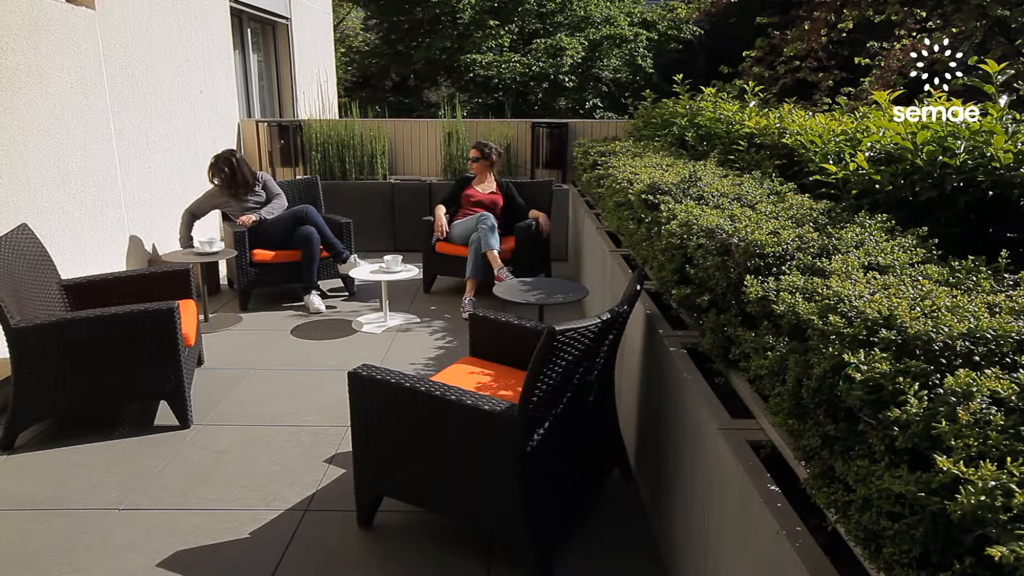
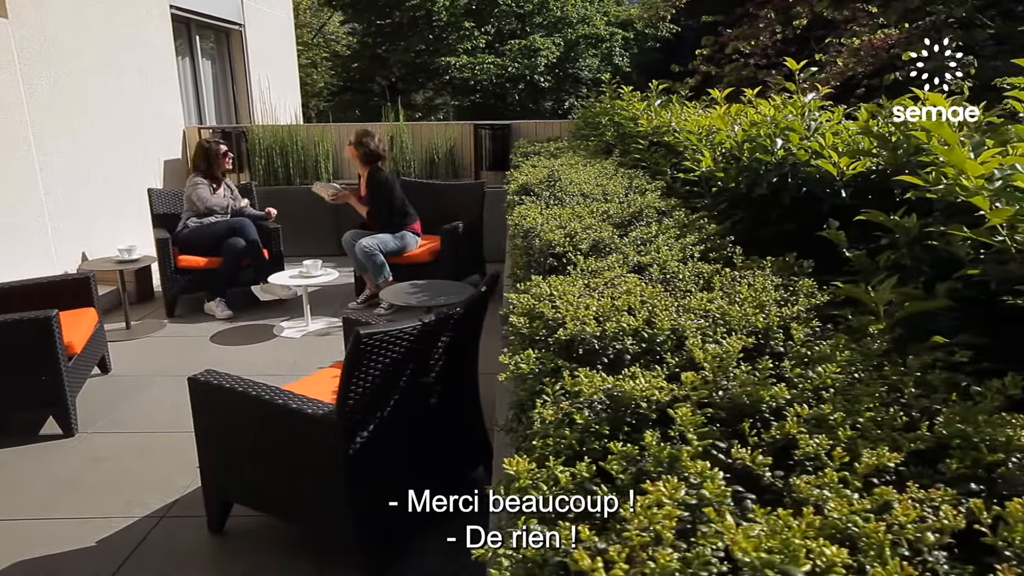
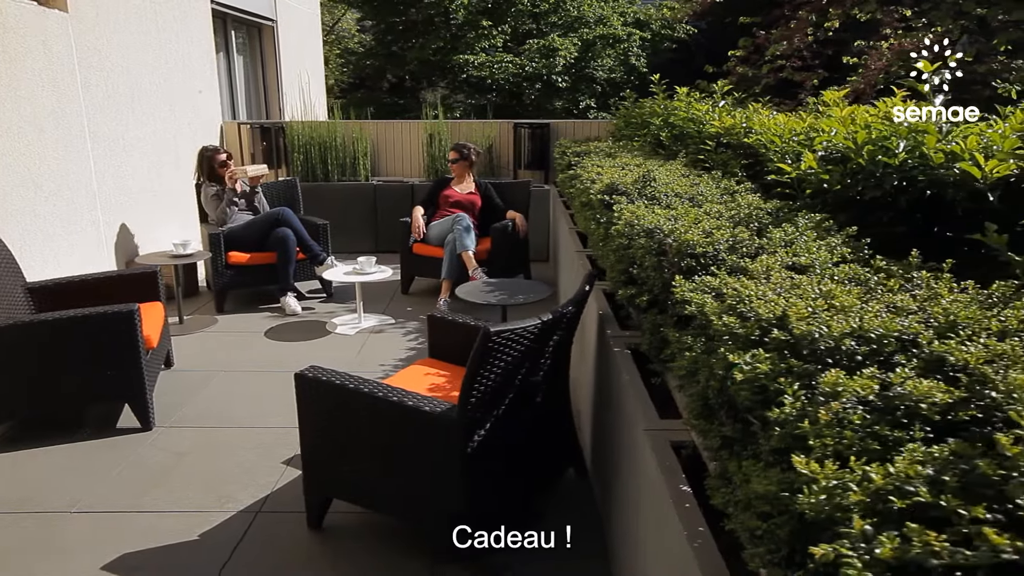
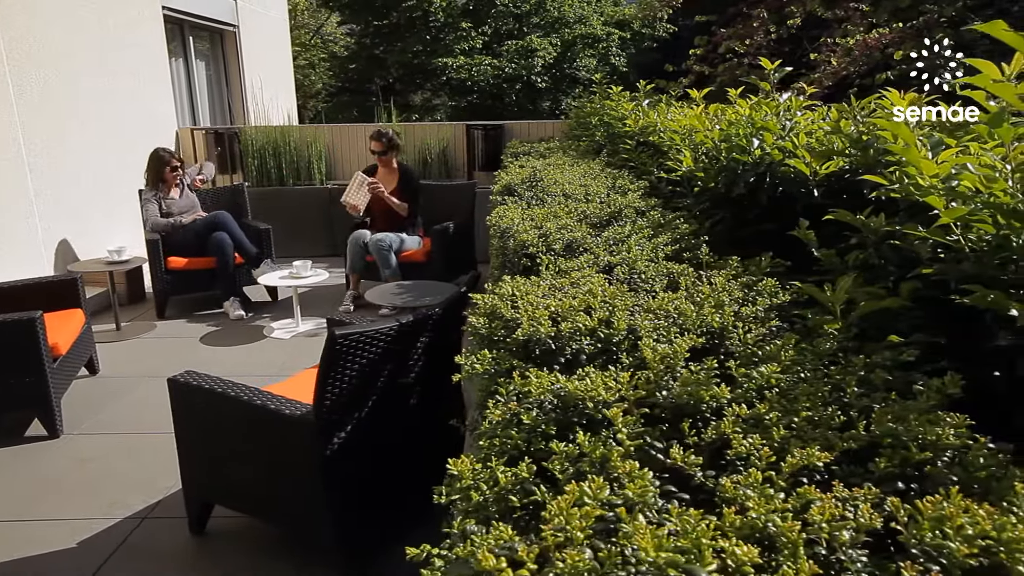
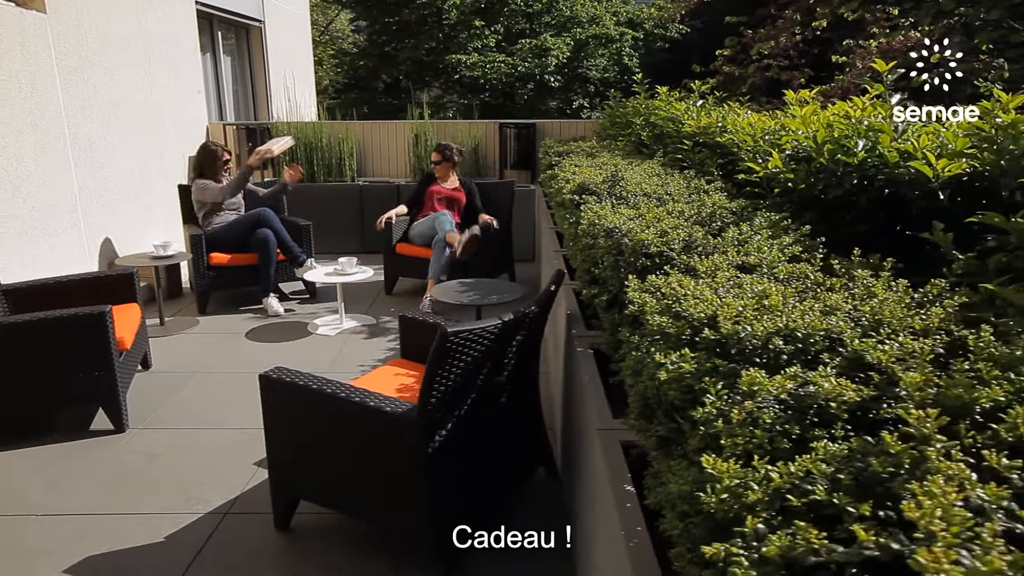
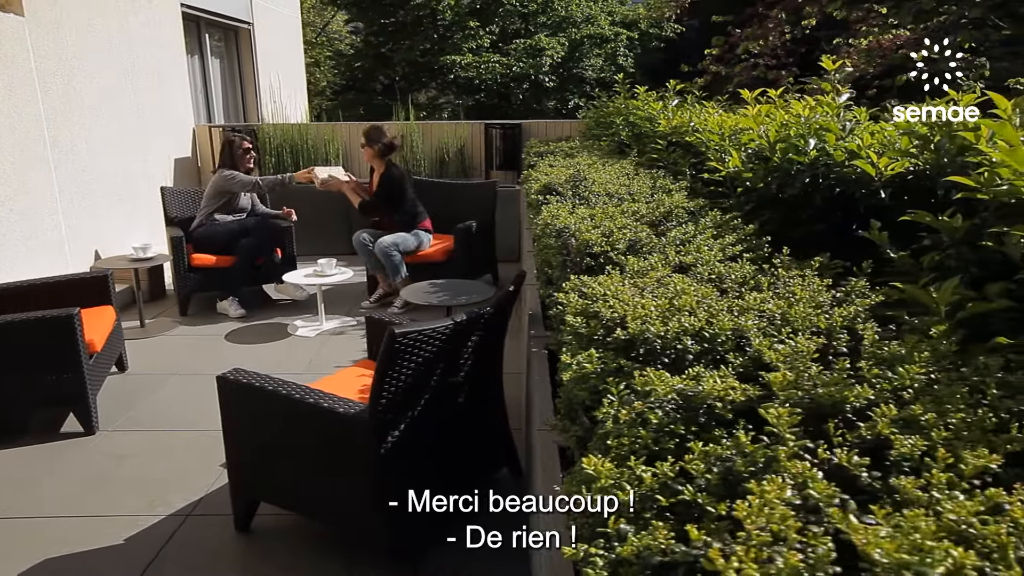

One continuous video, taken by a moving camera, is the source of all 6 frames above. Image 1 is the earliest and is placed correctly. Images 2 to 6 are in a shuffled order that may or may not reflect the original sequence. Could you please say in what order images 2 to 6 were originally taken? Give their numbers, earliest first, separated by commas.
3, 5, 6, 2, 4
